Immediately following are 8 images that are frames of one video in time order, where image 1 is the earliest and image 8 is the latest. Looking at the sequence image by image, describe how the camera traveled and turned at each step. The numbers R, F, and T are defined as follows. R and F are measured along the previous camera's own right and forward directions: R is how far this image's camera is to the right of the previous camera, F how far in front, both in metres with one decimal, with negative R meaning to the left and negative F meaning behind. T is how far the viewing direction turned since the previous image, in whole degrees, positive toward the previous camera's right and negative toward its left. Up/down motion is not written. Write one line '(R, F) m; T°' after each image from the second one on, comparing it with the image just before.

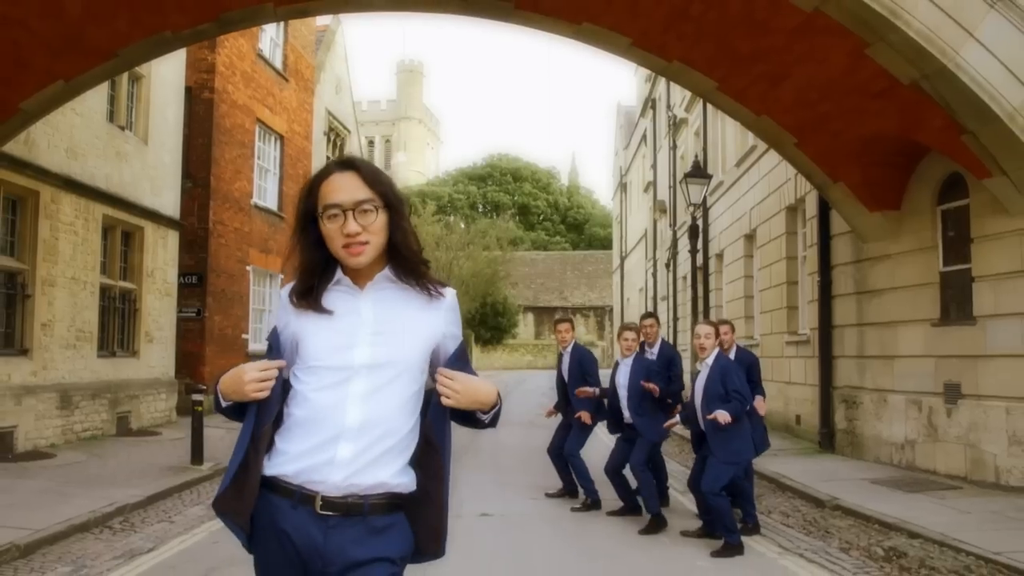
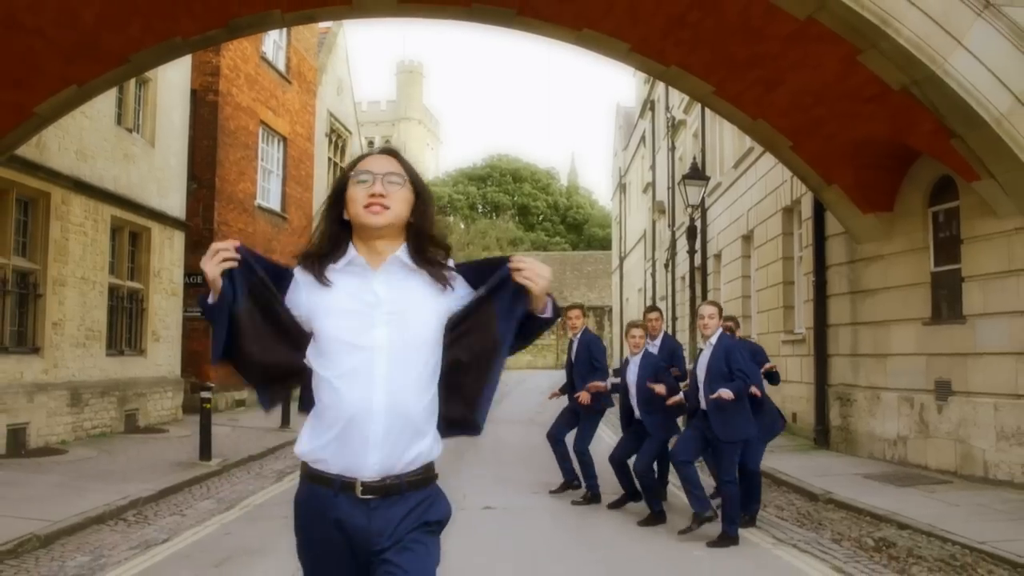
(0.0, -0.3) m; 0°
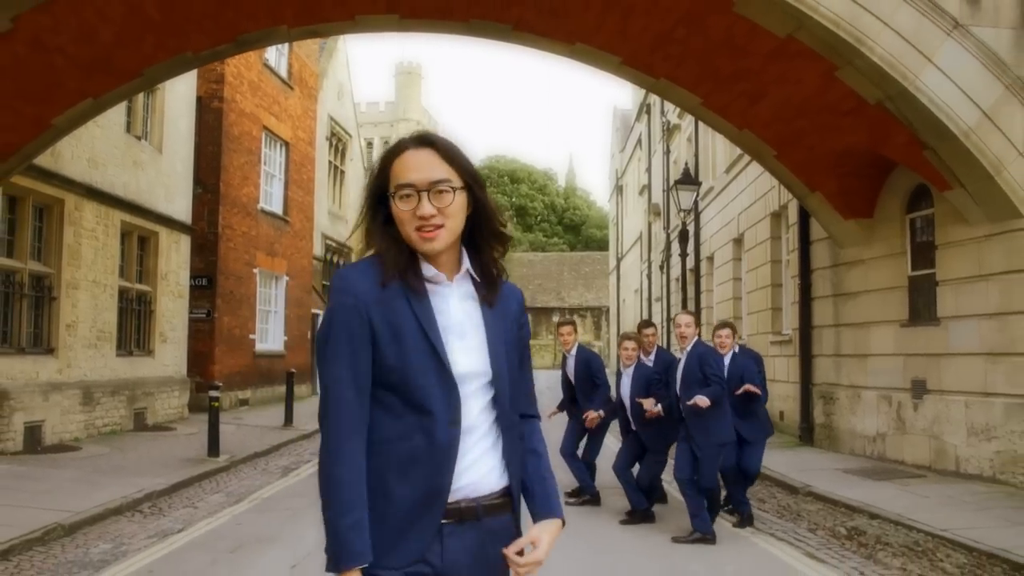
(0.0, -0.5) m; 0°
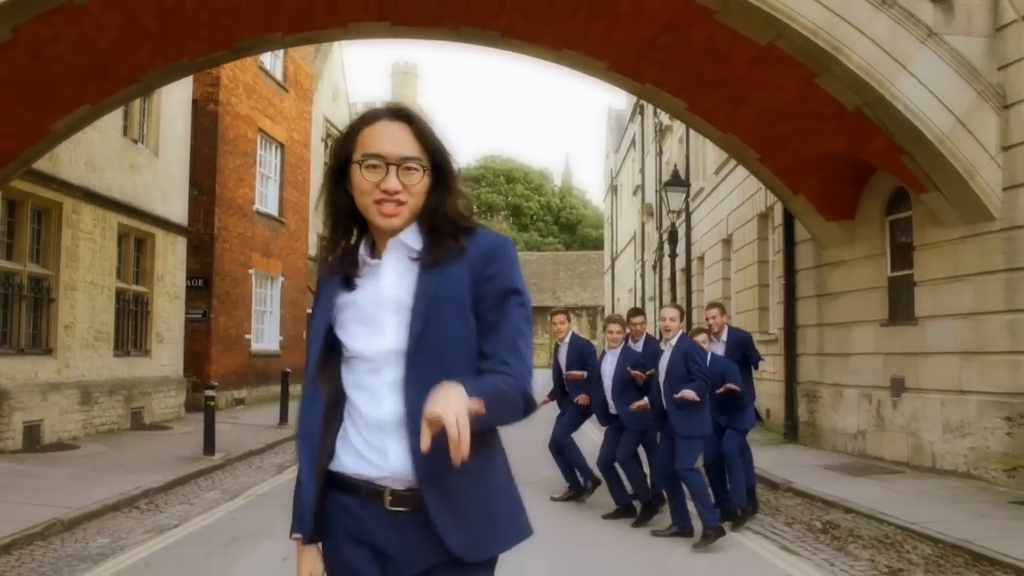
(+0.1, -0.3) m; 0°
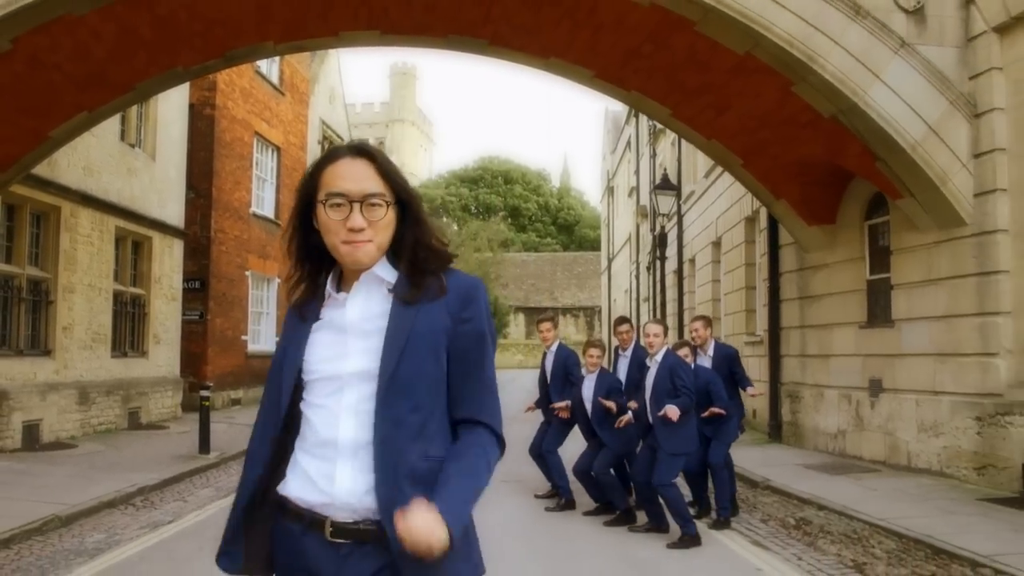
(+0.2, -0.3) m; 0°
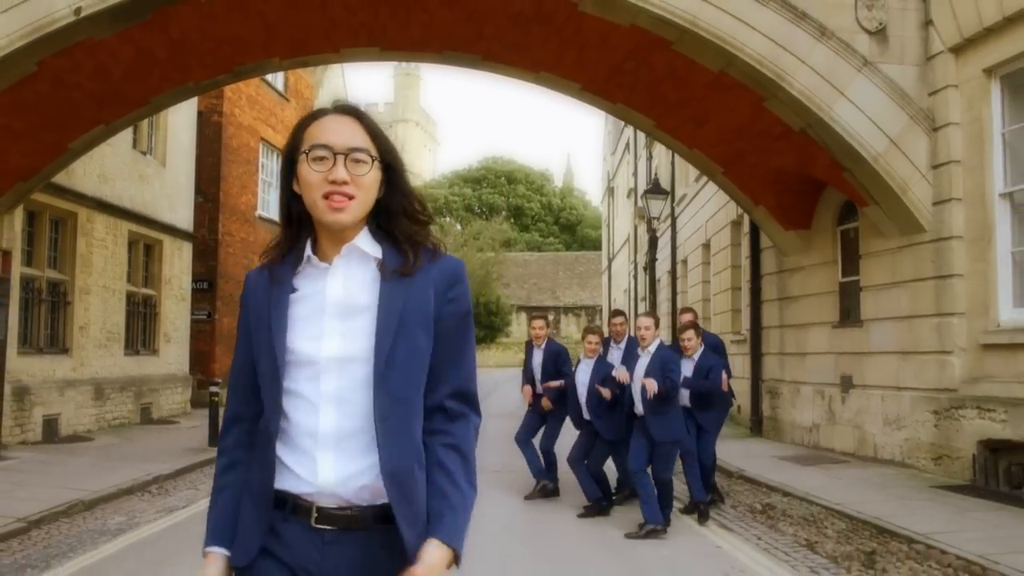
(+0.2, -0.8) m; 0°
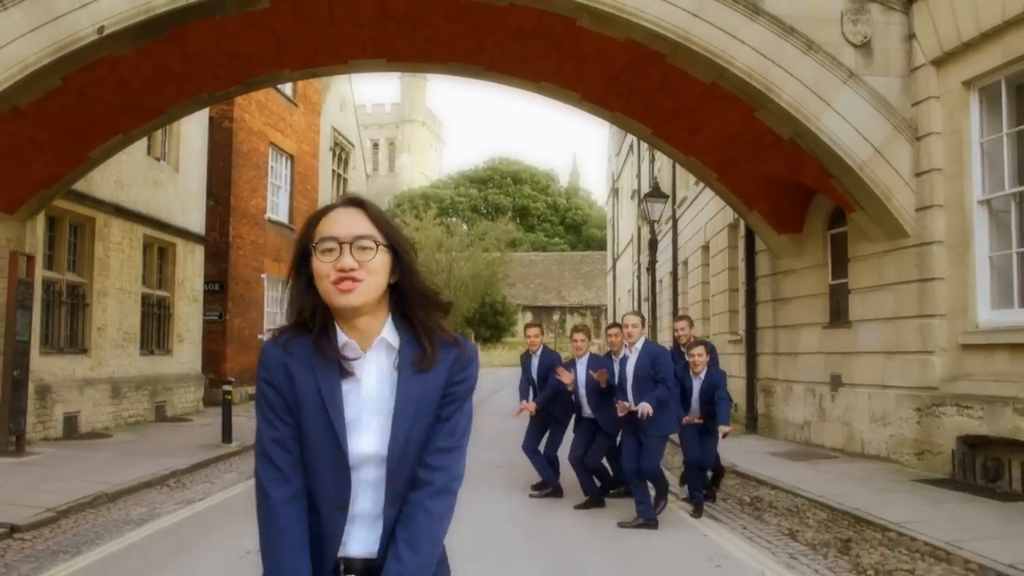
(+0.1, -0.5) m; 0°
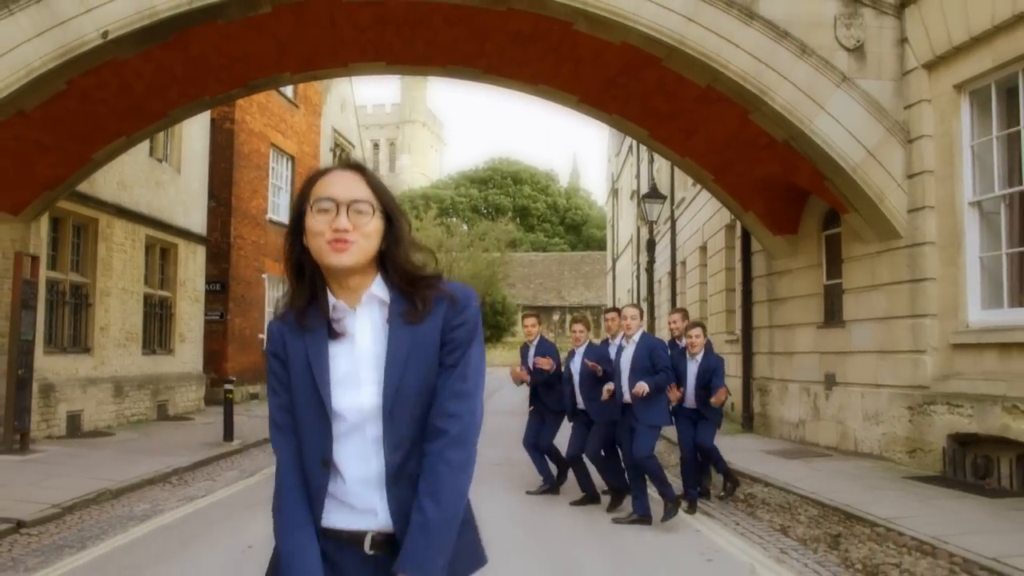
(0.0, -0.2) m; 0°
